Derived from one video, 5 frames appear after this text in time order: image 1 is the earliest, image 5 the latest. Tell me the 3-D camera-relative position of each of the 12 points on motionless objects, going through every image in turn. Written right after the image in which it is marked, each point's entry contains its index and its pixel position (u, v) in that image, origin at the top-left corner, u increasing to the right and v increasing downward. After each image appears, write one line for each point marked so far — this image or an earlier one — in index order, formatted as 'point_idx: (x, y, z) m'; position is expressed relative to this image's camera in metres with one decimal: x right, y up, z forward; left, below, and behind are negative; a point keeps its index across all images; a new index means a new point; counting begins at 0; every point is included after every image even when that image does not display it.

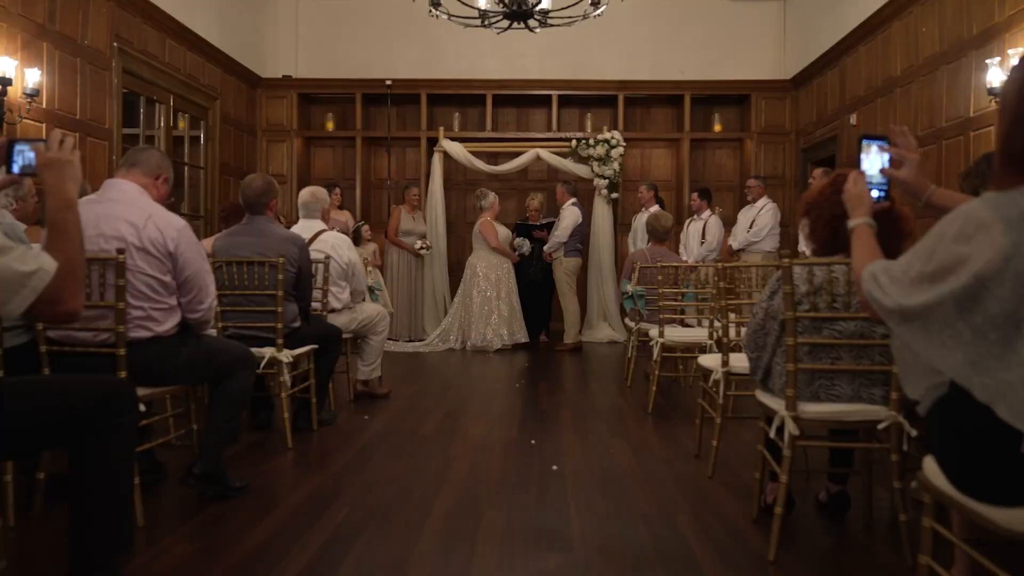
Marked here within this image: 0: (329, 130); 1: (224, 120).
0: (-2.1, +1.8, +10.0) m
1: (-3.0, +1.8, +9.1) m
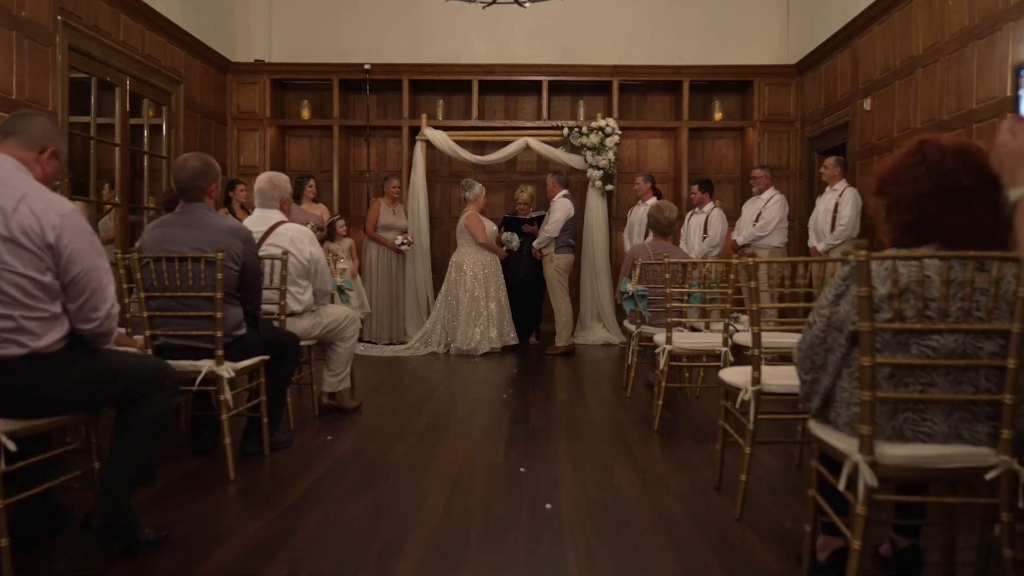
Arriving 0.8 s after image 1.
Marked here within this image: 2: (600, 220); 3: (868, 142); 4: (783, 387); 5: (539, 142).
0: (-2.2, +1.8, +9.4) m
1: (-3.1, +1.8, +8.5) m
2: (+0.8, +0.6, +8.3) m
3: (+3.0, +1.2, +7.3) m
4: (+0.8, -0.3, +2.7) m
5: (+0.3, +1.4, +8.5) m
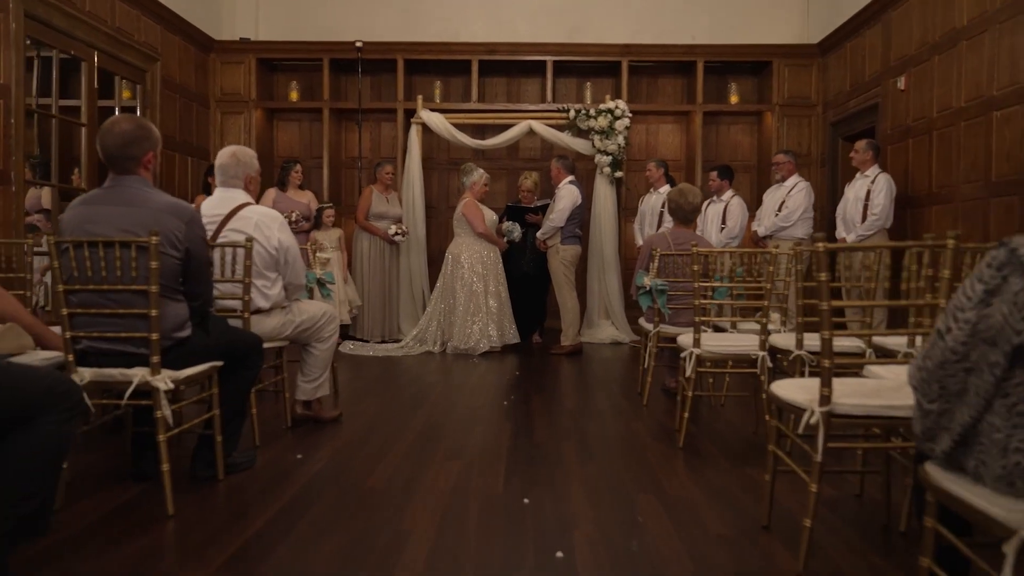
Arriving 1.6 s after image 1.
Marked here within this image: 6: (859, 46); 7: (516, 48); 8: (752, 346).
0: (-2.2, +1.9, +8.8) m
1: (-3.1, +1.8, +7.9) m
2: (+0.8, +0.7, +7.7) m
3: (+3.0, +1.3, +6.7) m
4: (+0.8, -0.3, +2.1) m
5: (+0.3, +1.5, +7.9) m
6: (+3.0, +2.1, +7.6) m
7: (0.0, +2.4, +8.7) m
8: (+1.0, -0.2, +3.7) m
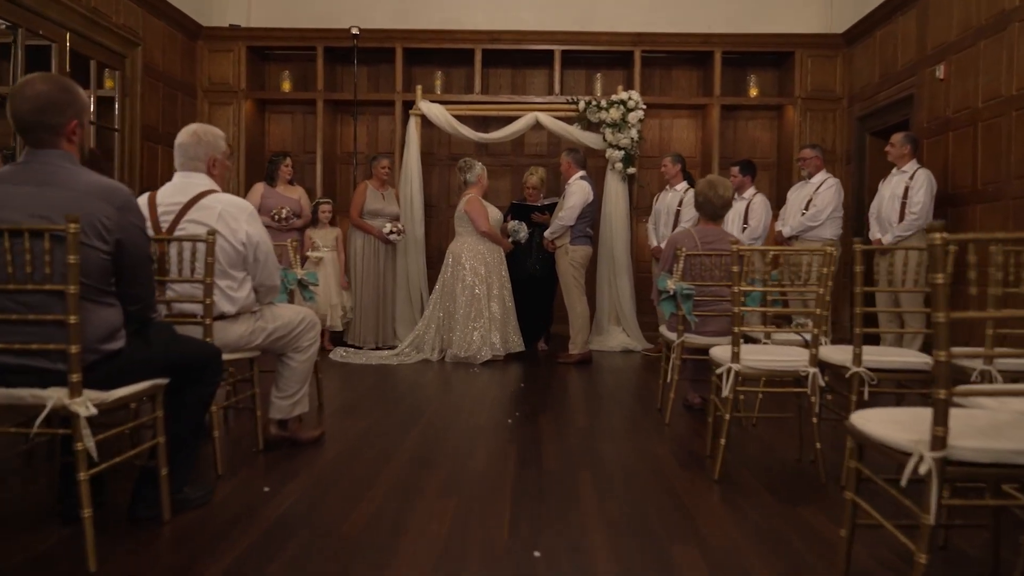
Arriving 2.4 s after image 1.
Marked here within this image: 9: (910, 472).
0: (-2.2, +1.9, +8.3) m
1: (-3.1, +1.8, +7.4) m
2: (+0.9, +0.7, +7.2) m
3: (+3.0, +1.2, +6.2) m
4: (+0.9, -0.3, +1.6) m
5: (+0.3, +1.5, +7.4) m
6: (+3.1, +2.1, +7.1) m
7: (+0.1, +2.3, +8.1) m
8: (+1.0, -0.3, +3.1) m
9: (+0.7, -0.3, +1.7) m
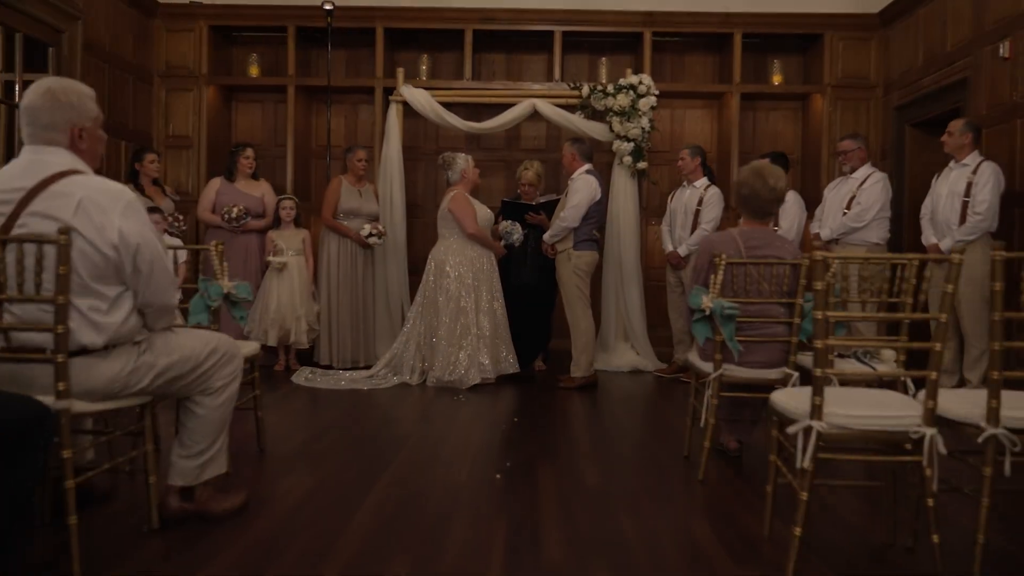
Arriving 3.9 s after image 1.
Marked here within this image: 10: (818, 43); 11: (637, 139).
0: (-2.2, +1.8, +7.4) m
1: (-3.1, +1.8, +6.5) m
2: (+0.8, +0.6, +6.3) m
3: (+3.0, +1.1, +5.3) m
4: (+0.8, -0.4, +0.7) m
5: (+0.3, +1.4, +6.5) m
6: (+3.0, +2.0, +6.2) m
7: (0.0, +2.3, +7.3) m
8: (+1.0, -0.3, +2.2) m
9: (+0.7, -0.4, +0.8) m
10: (+2.6, +2.1, +7.4) m
11: (+0.9, +1.1, +6.2) m
